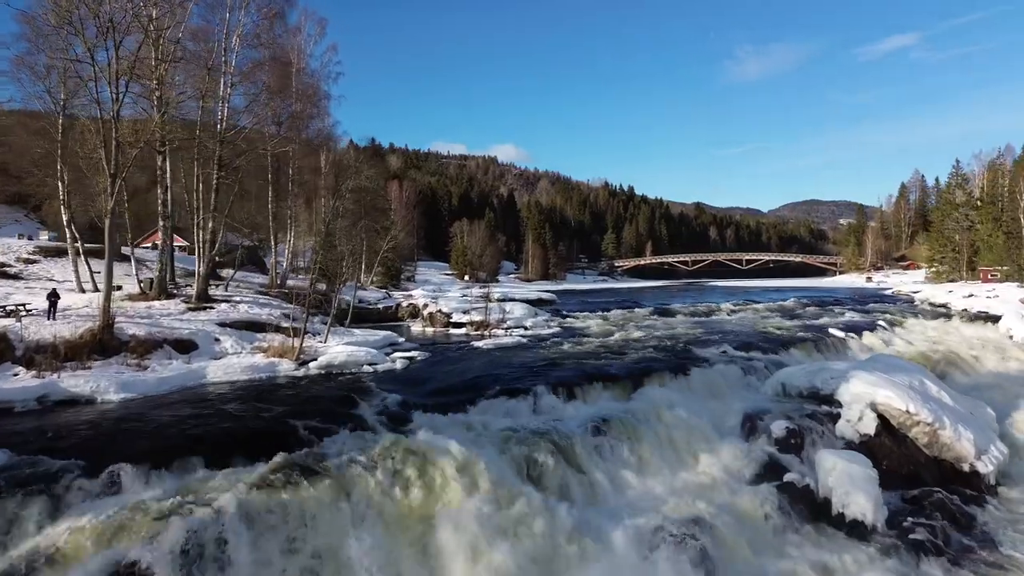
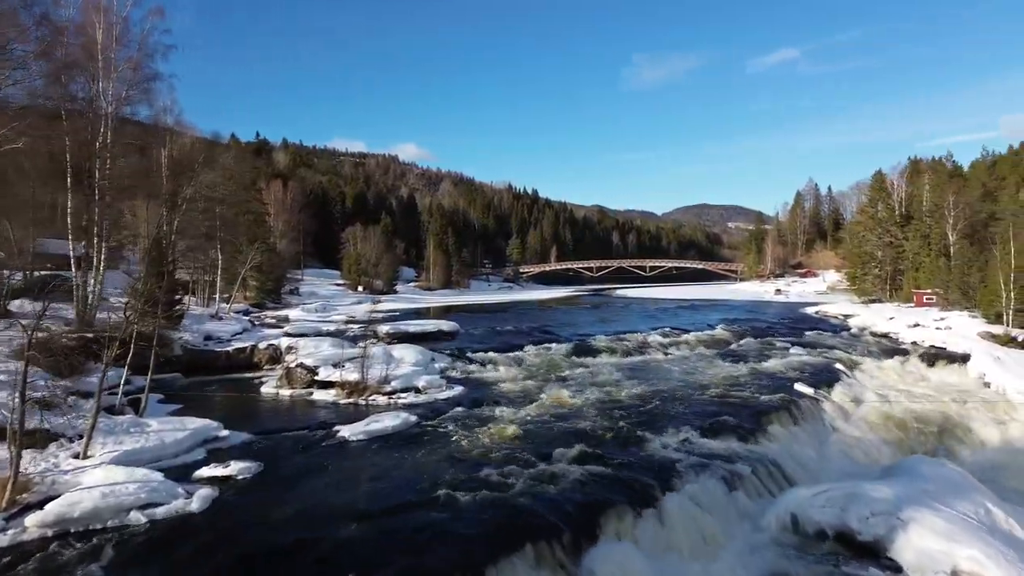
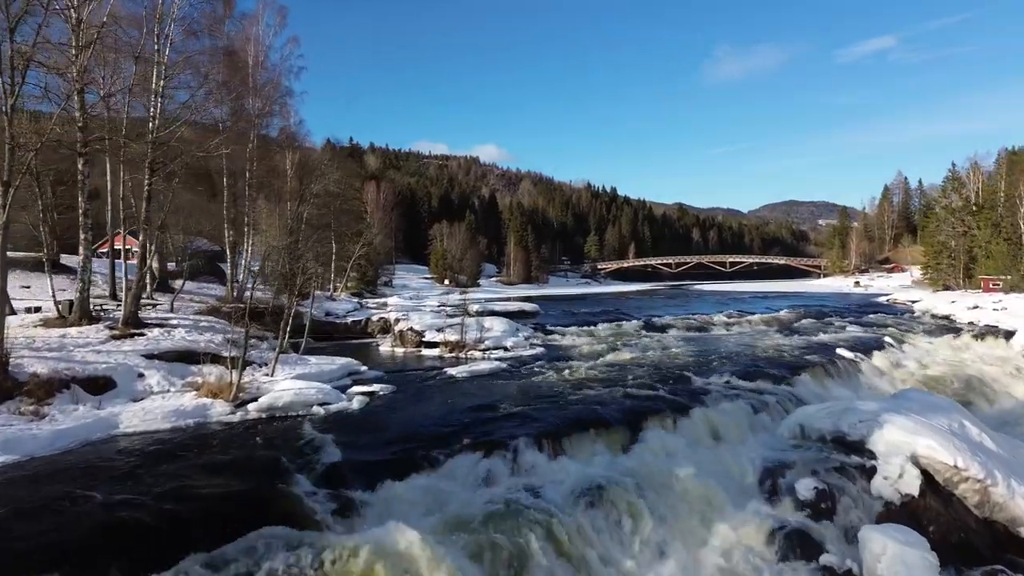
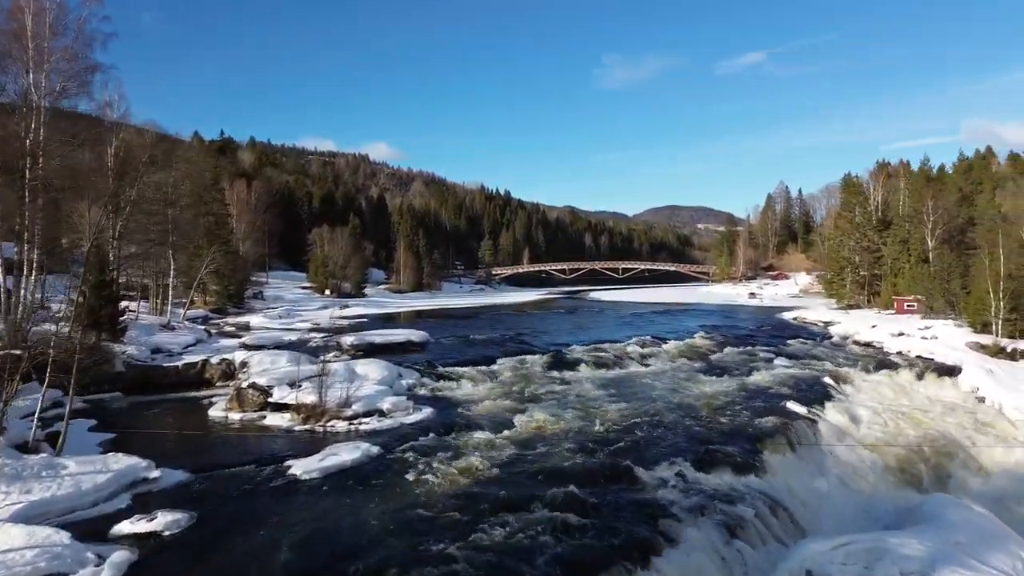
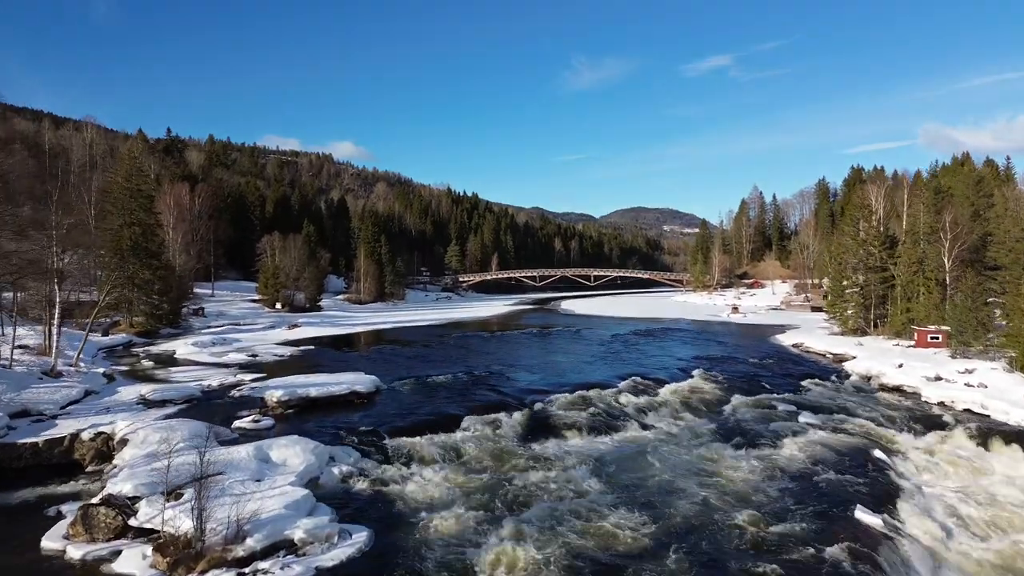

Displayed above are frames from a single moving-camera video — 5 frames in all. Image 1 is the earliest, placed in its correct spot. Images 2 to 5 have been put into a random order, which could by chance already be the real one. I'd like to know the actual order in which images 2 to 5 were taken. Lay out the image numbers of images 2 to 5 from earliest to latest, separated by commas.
3, 2, 4, 5
